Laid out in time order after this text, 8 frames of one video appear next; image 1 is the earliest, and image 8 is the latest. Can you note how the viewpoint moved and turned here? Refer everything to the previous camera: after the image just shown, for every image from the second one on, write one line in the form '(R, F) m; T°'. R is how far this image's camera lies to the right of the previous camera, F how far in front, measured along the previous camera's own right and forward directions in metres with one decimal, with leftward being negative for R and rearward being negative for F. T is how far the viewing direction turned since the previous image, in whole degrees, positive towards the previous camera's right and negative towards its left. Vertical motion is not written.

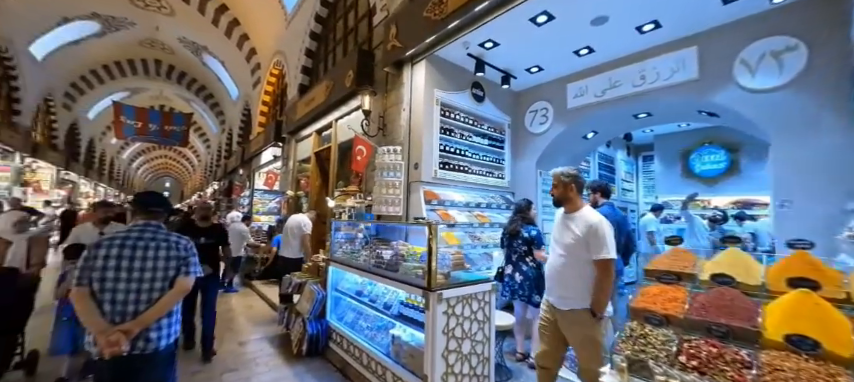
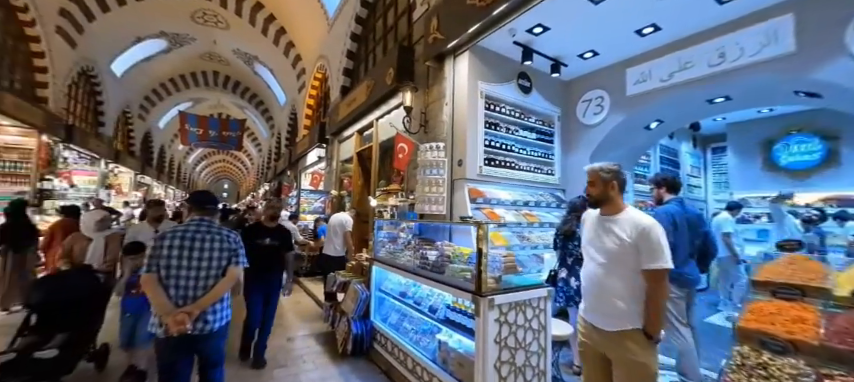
(-0.1, +0.2) m; -7°
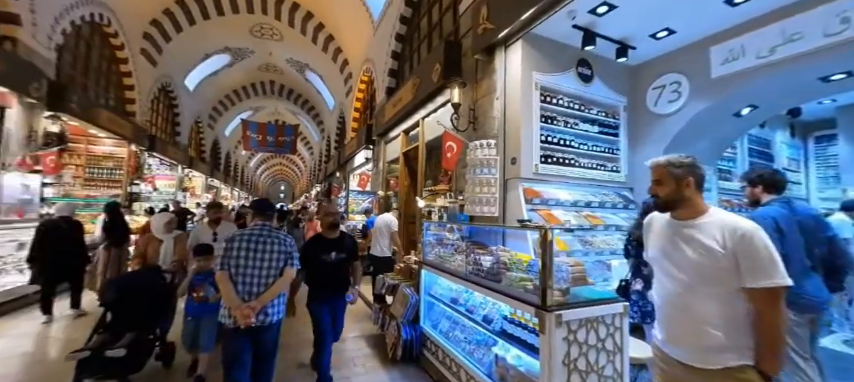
(-0.1, +0.2) m; -8°
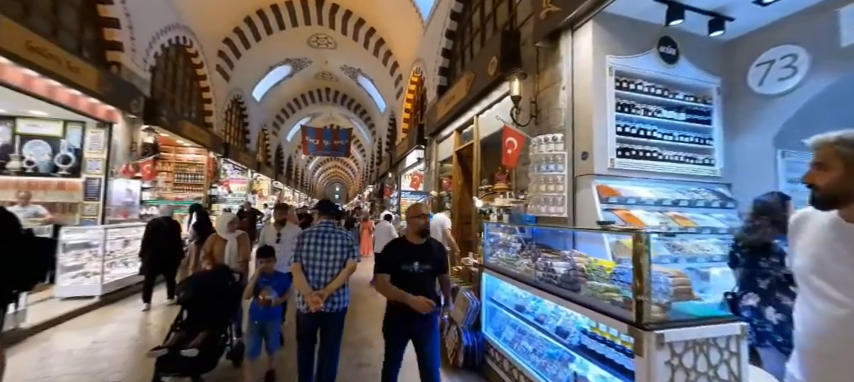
(-0.2, +0.2) m; -9°
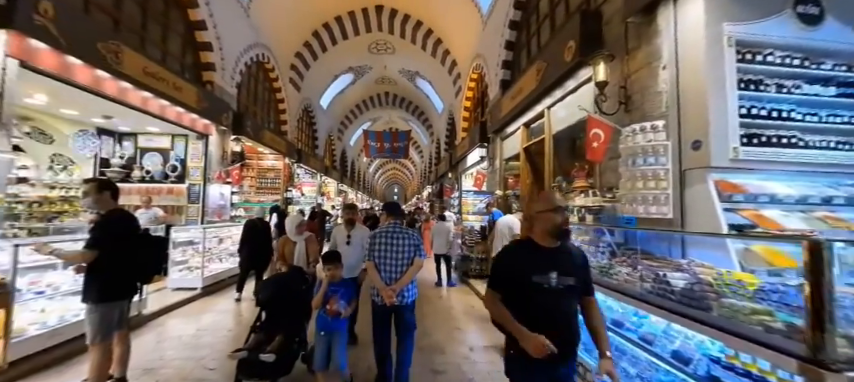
(-0.2, +0.2) m; -10°
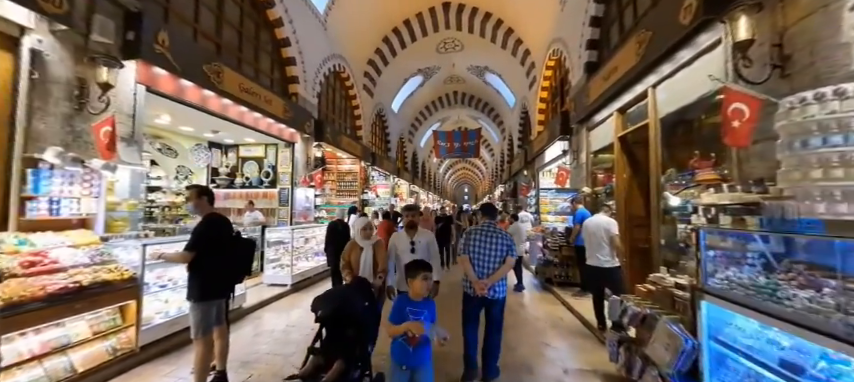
(-0.1, +0.3) m; -13°
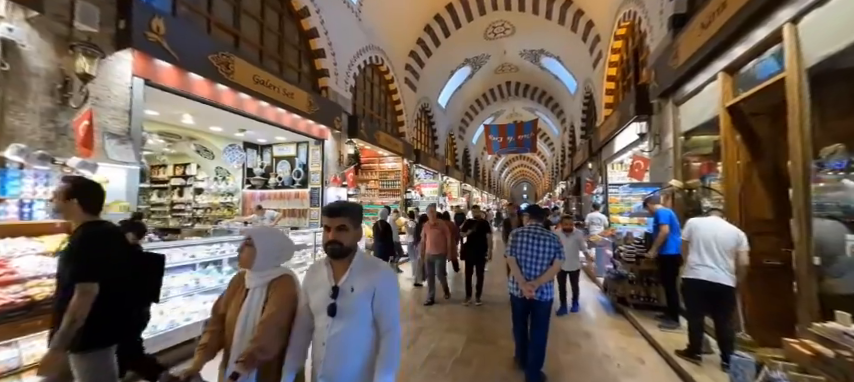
(+0.3, +0.8) m; -11°
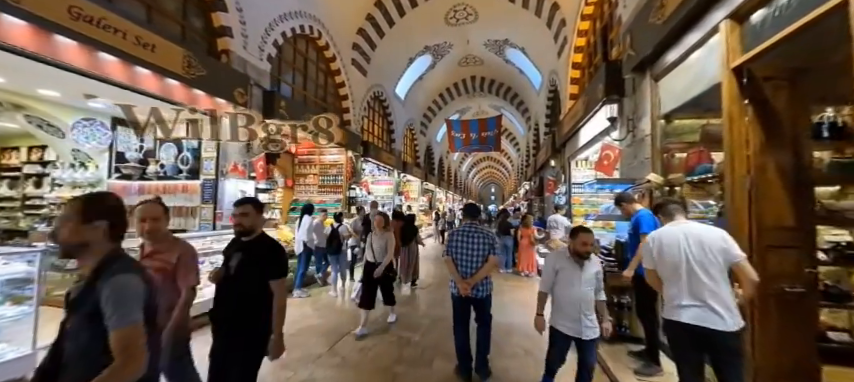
(+0.6, +1.0) m; +5°
